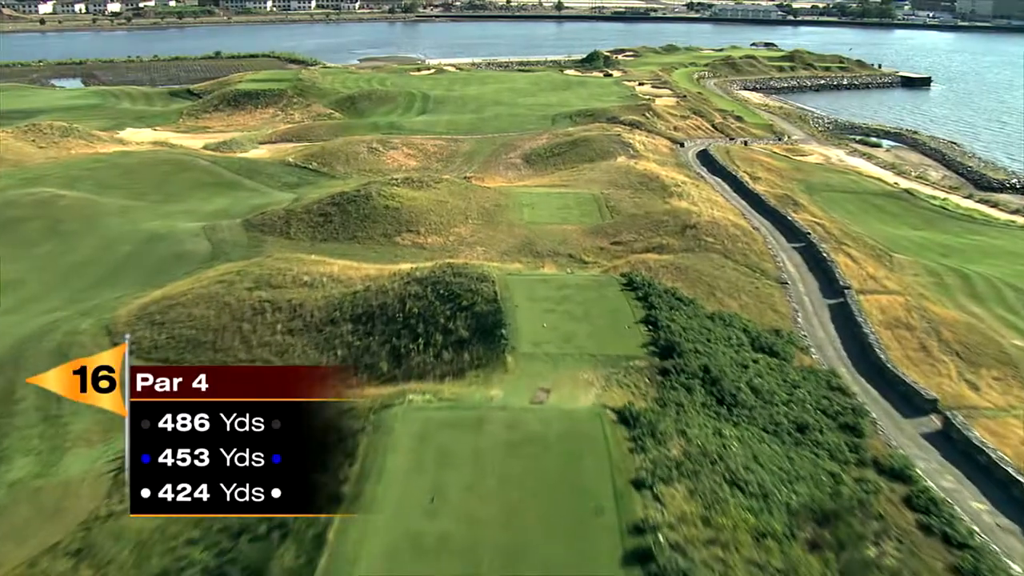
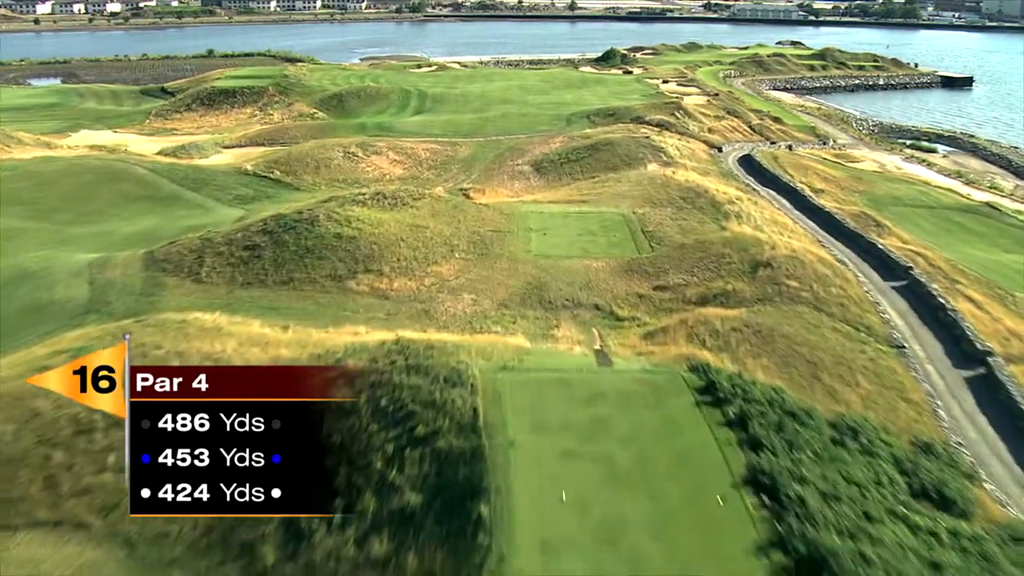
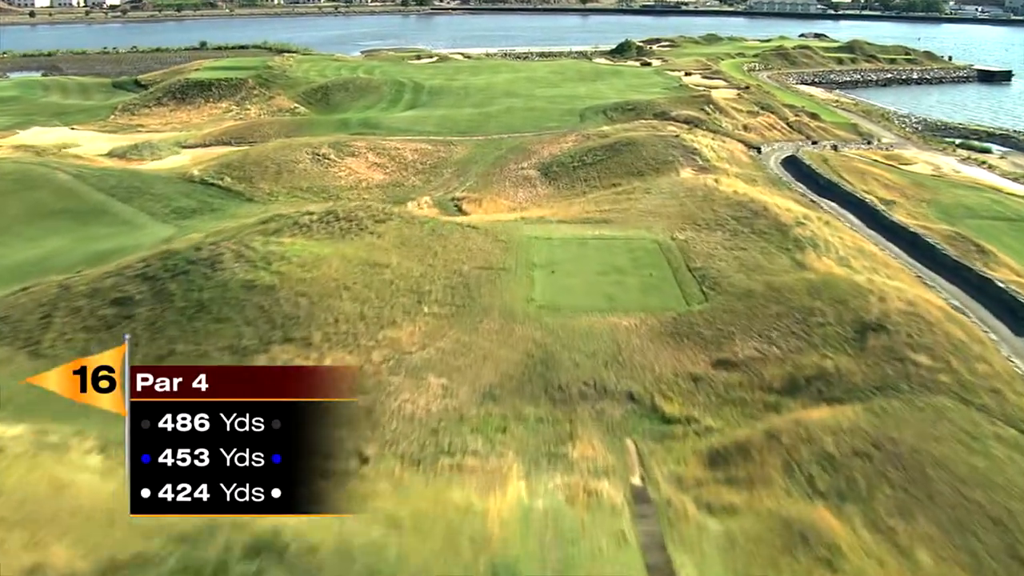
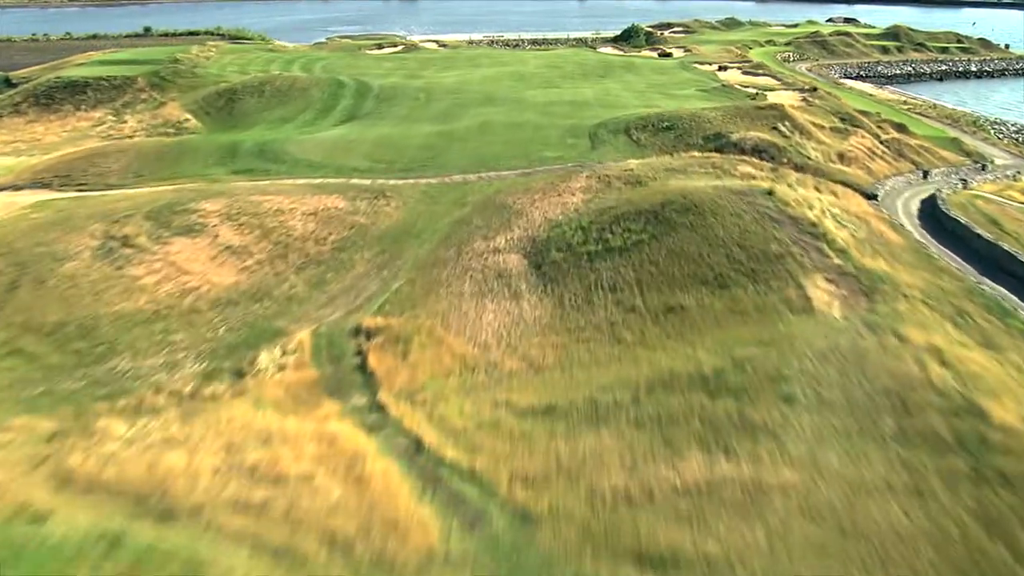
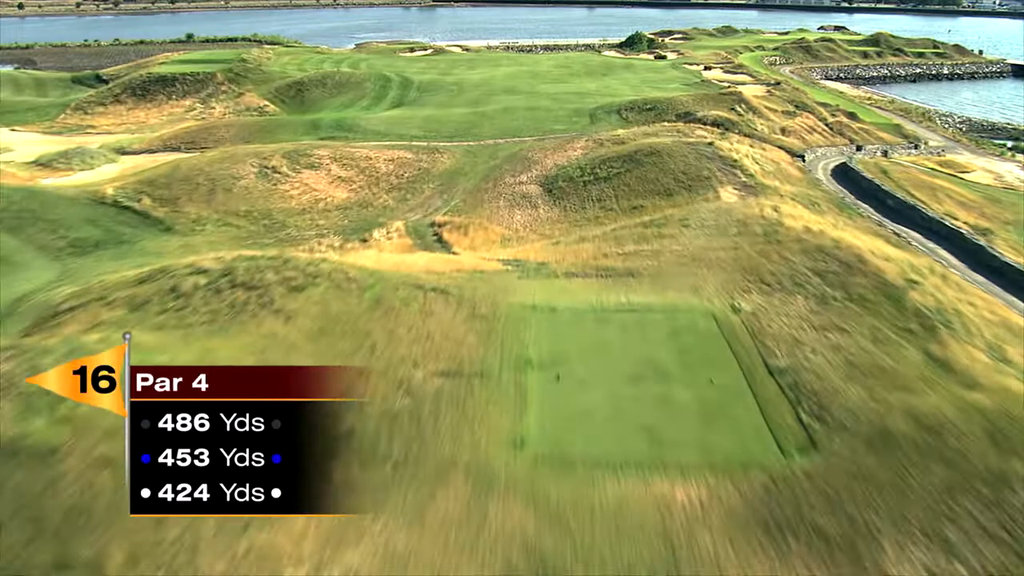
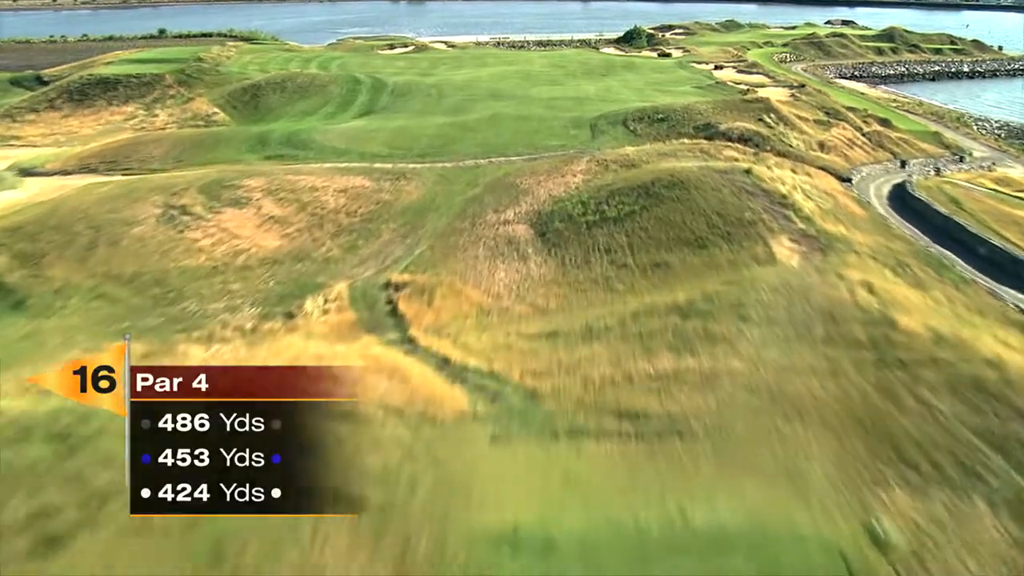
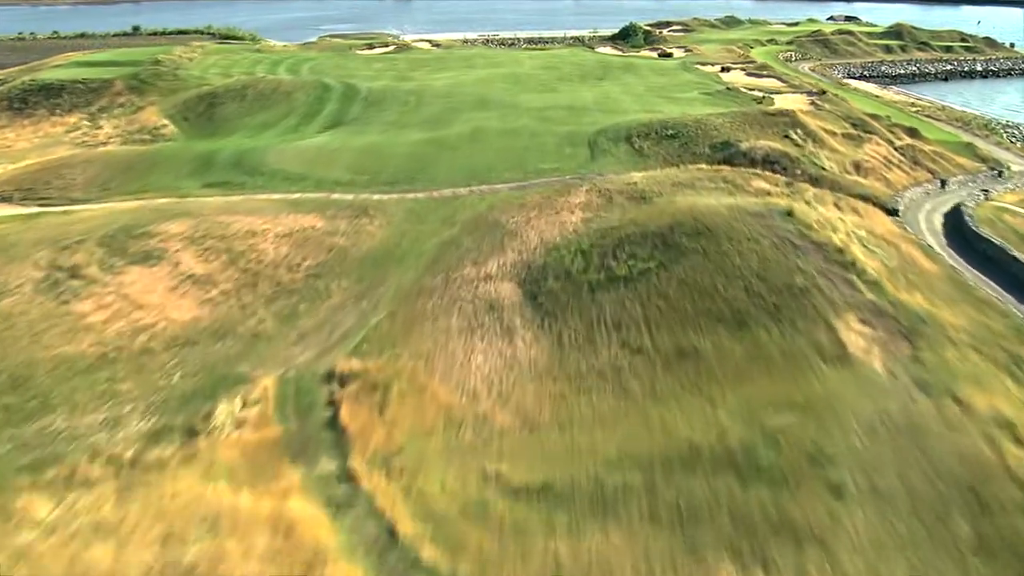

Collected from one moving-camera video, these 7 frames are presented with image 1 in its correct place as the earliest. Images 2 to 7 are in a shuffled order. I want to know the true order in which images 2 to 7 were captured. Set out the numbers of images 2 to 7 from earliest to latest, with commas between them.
2, 3, 5, 6, 4, 7
